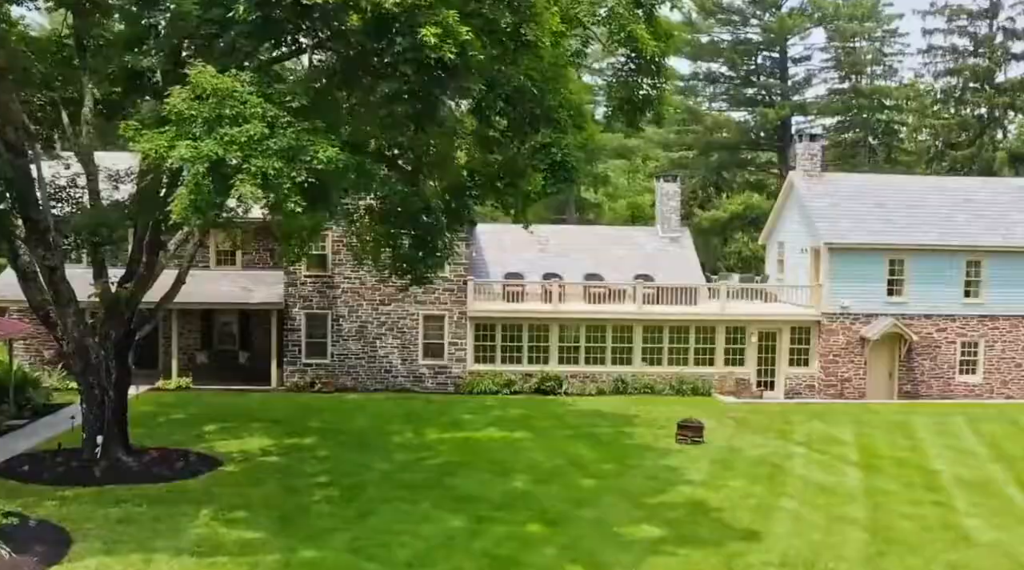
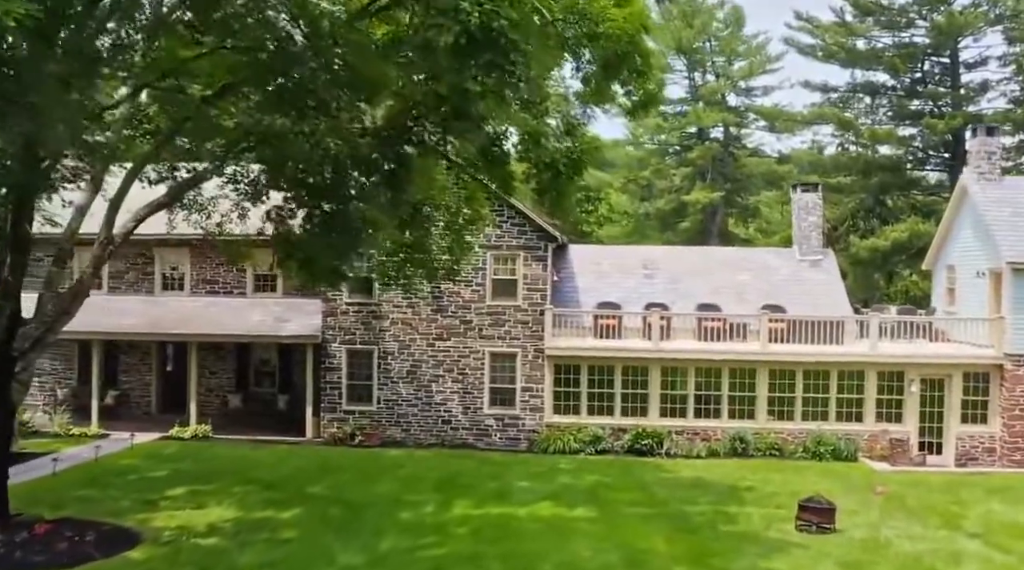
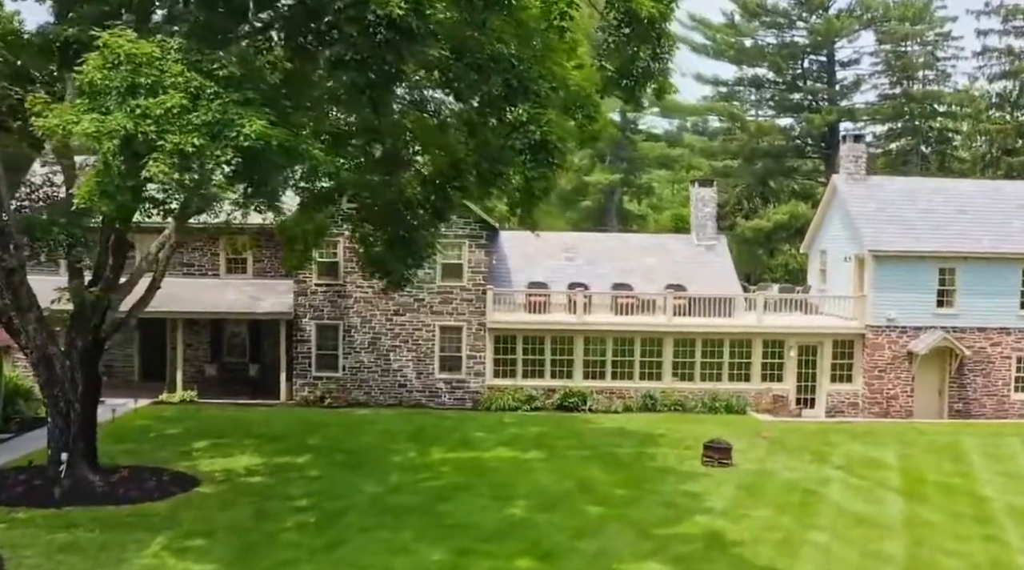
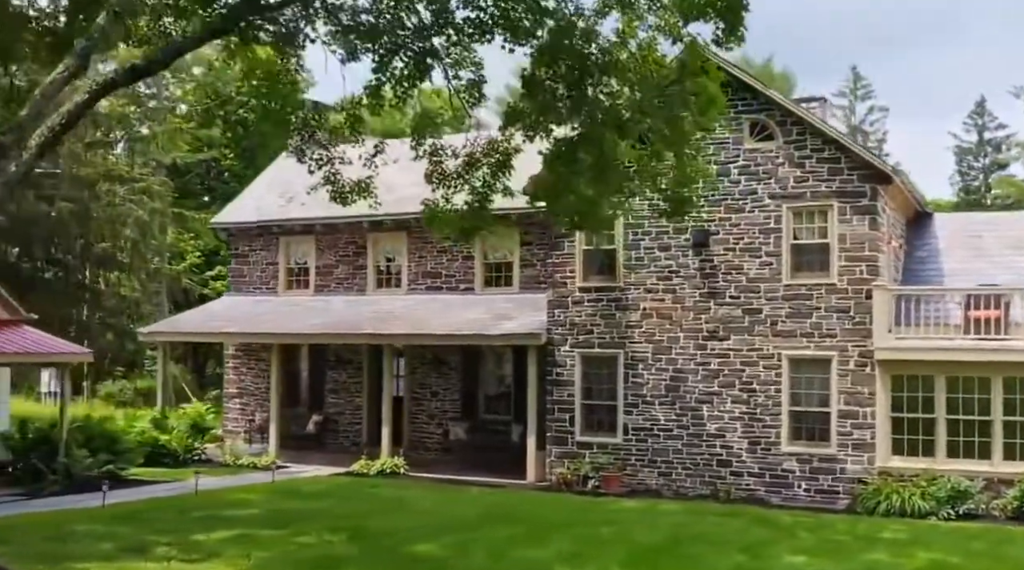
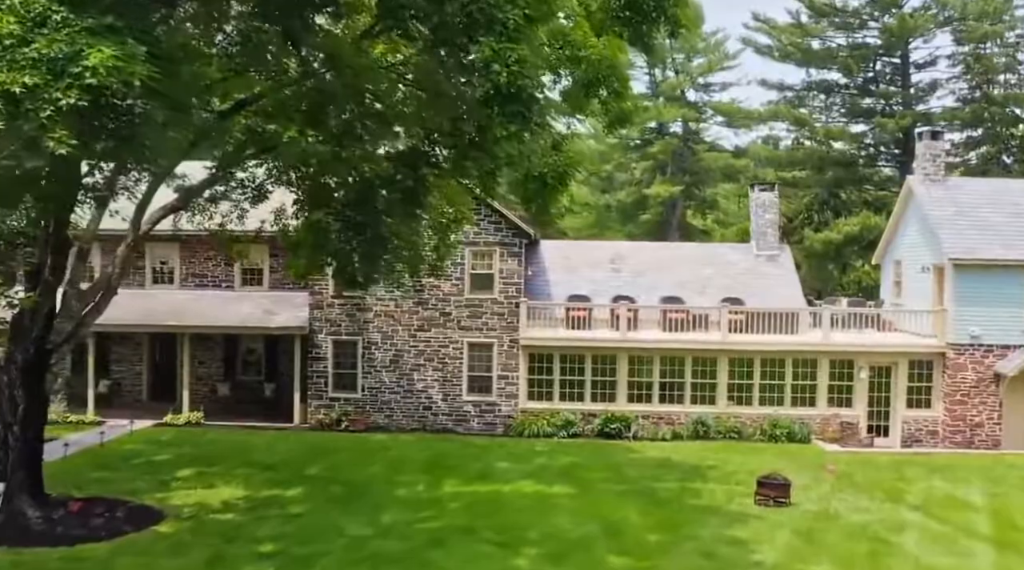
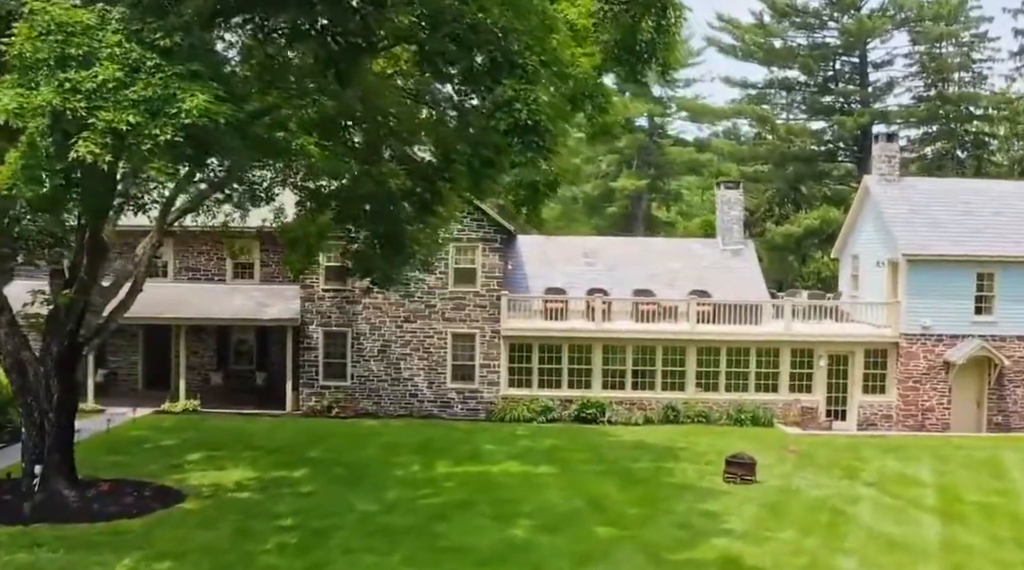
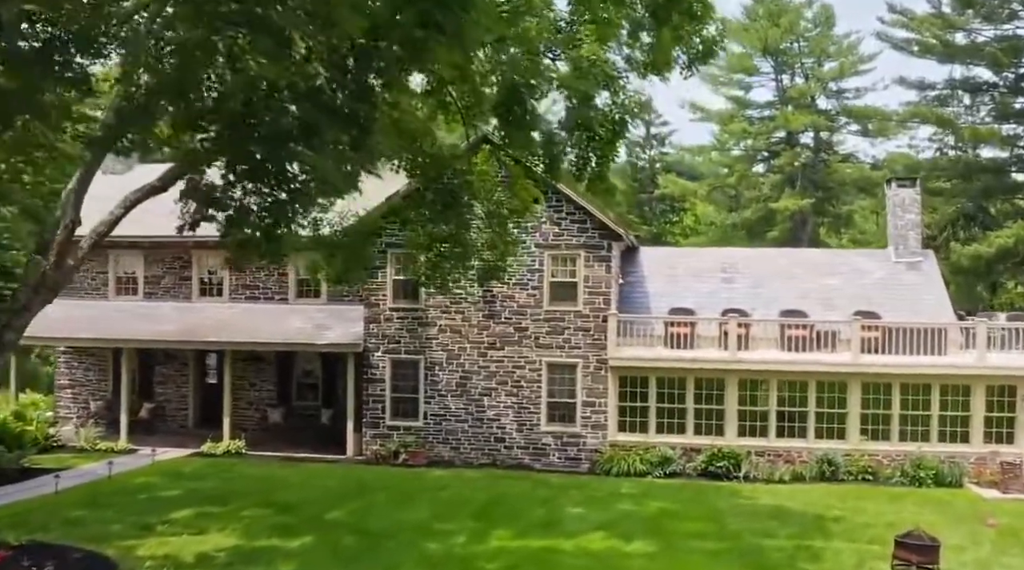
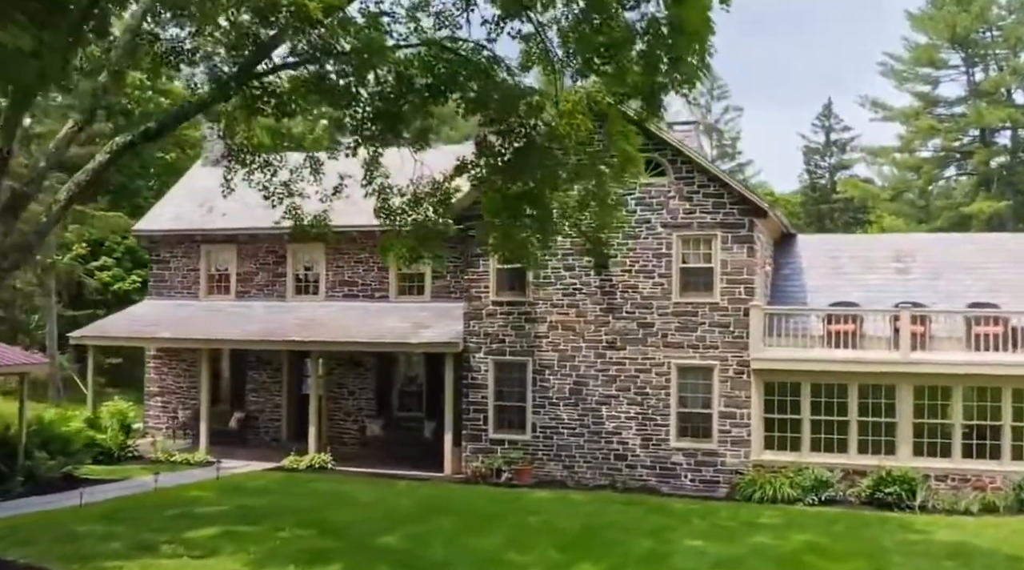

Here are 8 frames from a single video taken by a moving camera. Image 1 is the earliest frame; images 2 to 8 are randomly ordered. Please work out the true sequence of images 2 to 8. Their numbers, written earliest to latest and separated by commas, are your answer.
3, 6, 5, 2, 7, 8, 4
